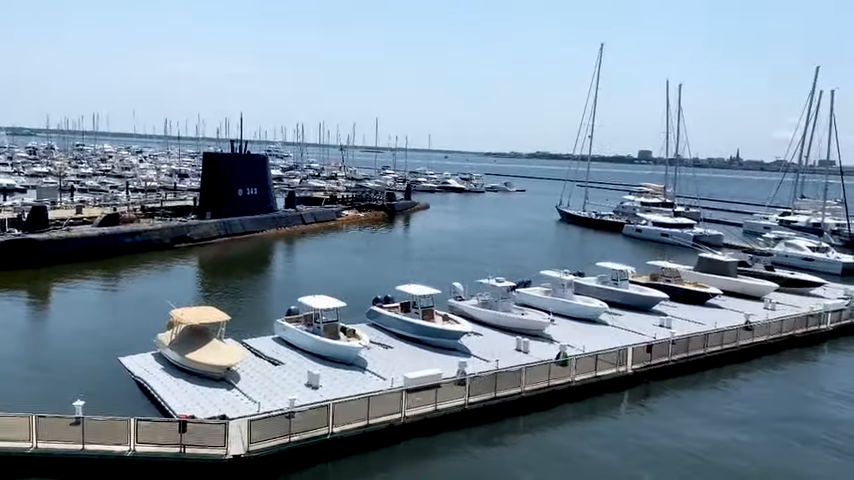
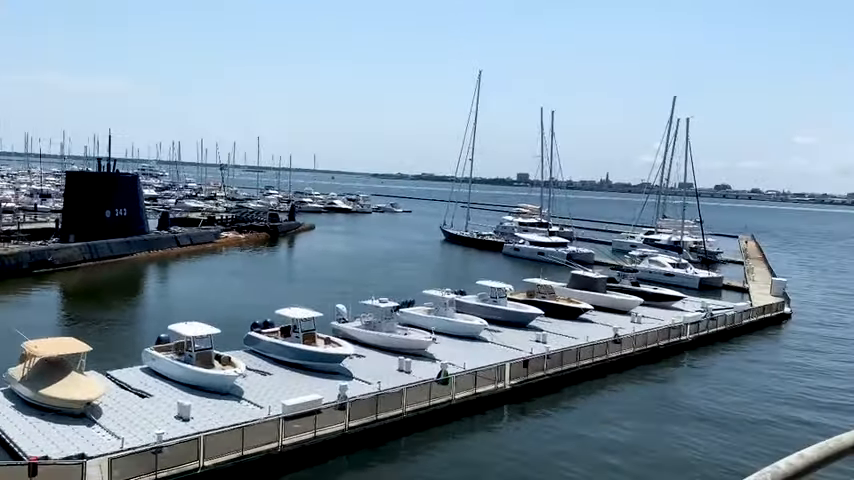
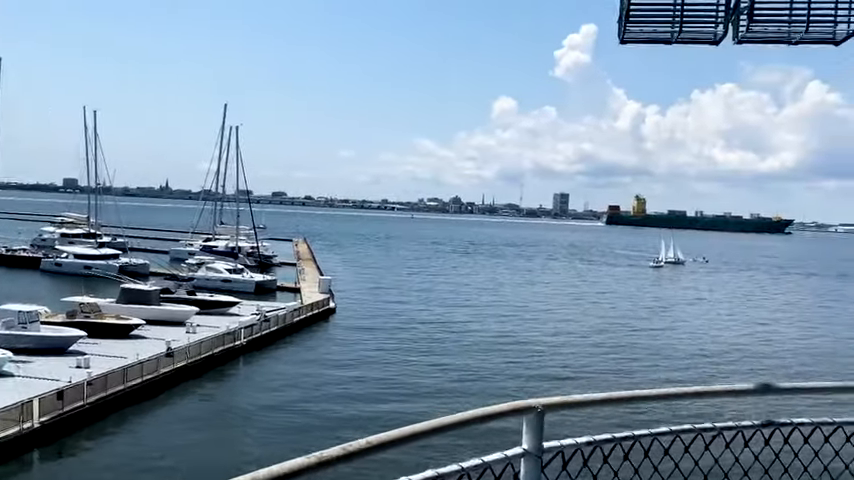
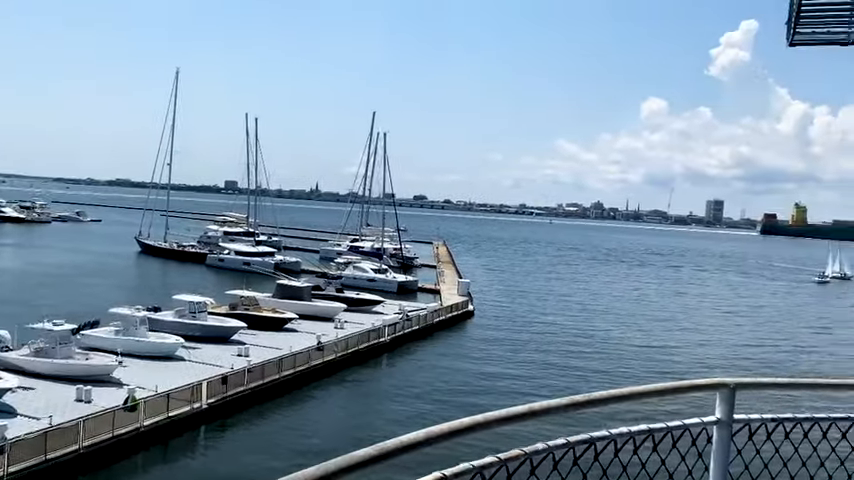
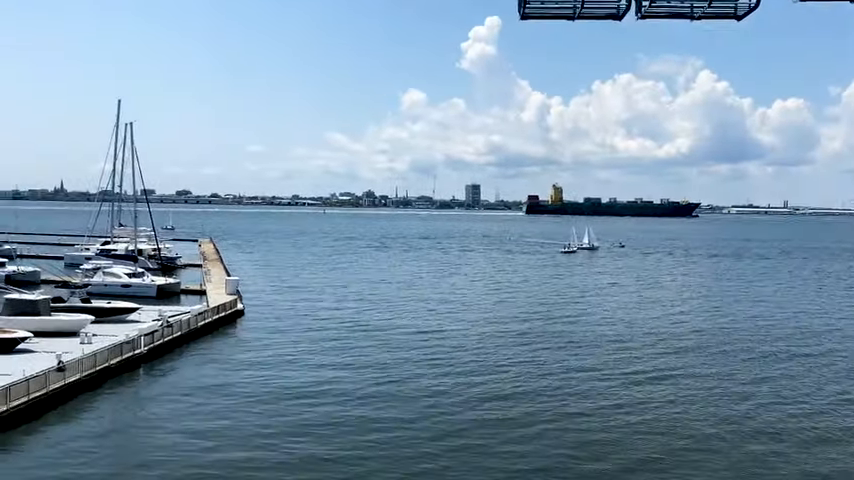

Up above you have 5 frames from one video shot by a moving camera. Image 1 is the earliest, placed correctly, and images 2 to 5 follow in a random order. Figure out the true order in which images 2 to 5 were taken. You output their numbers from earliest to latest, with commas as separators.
2, 4, 3, 5
